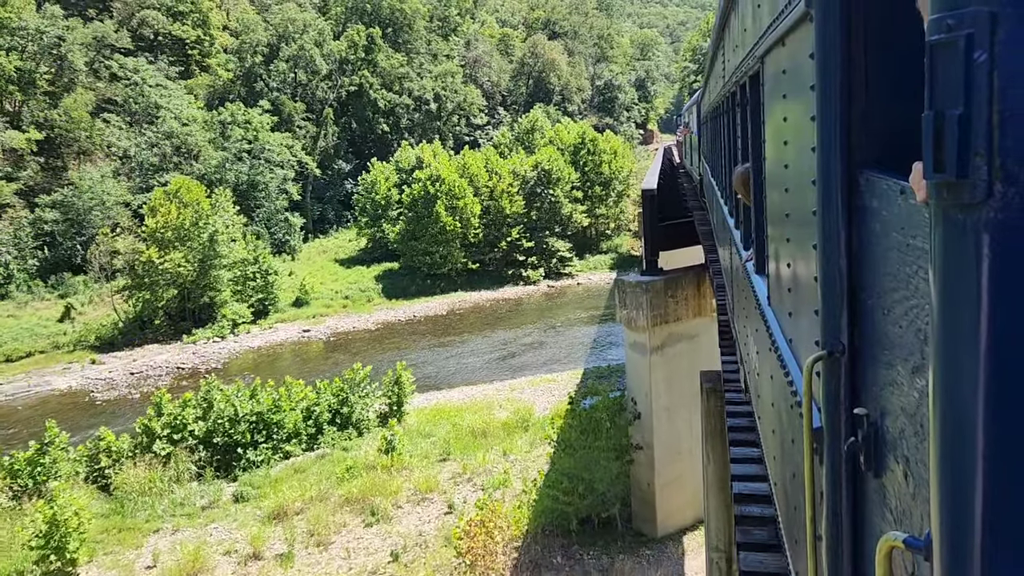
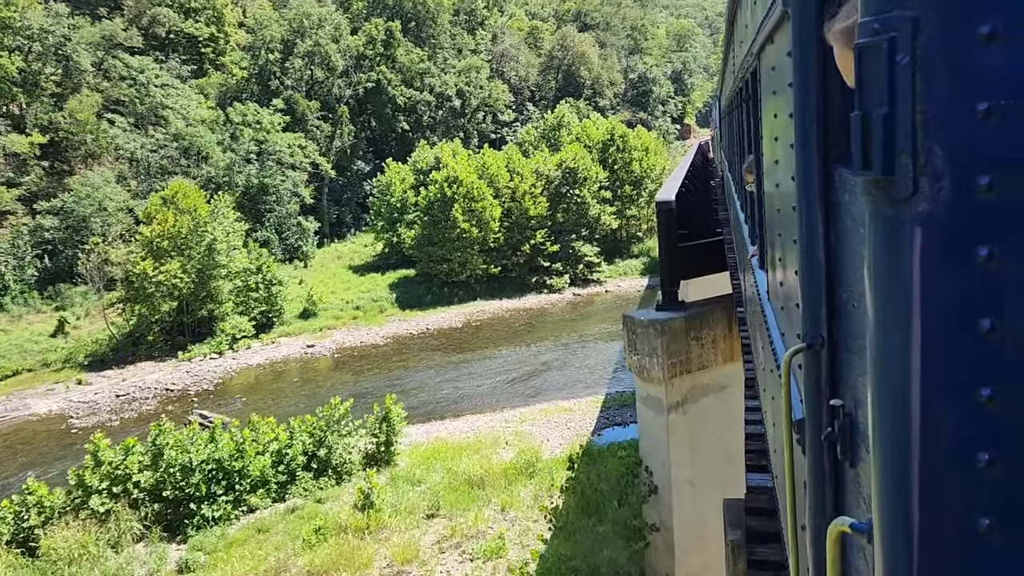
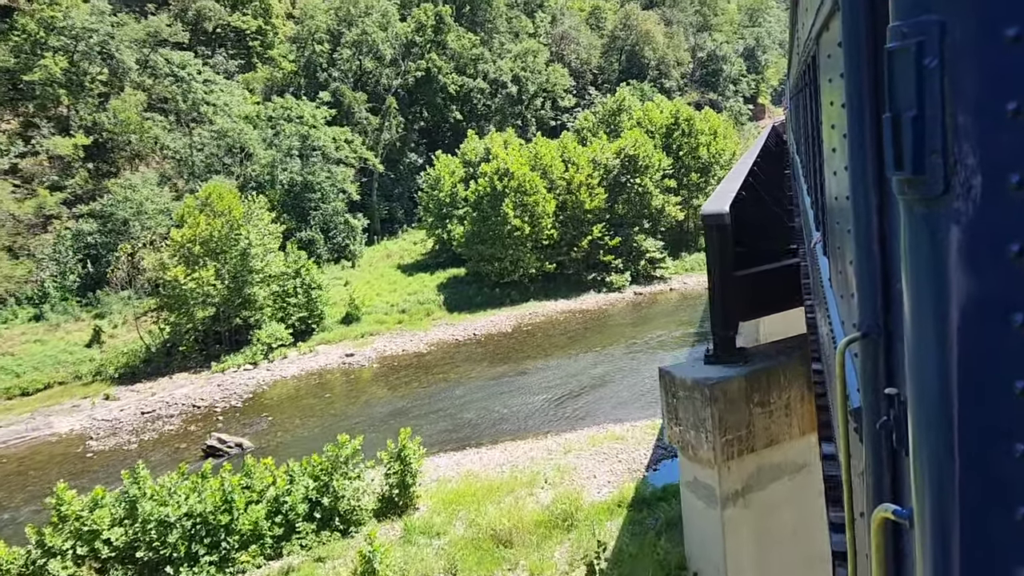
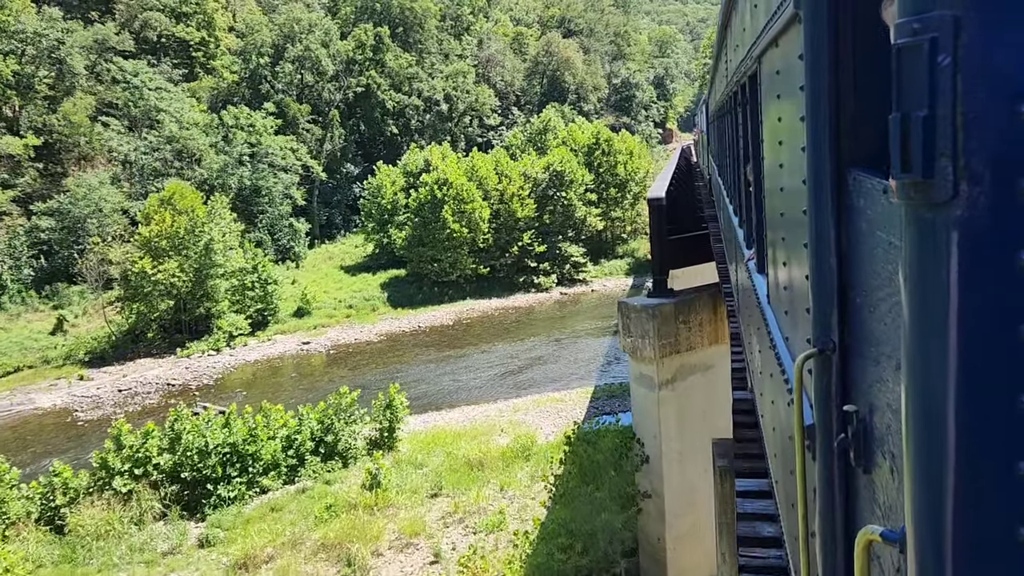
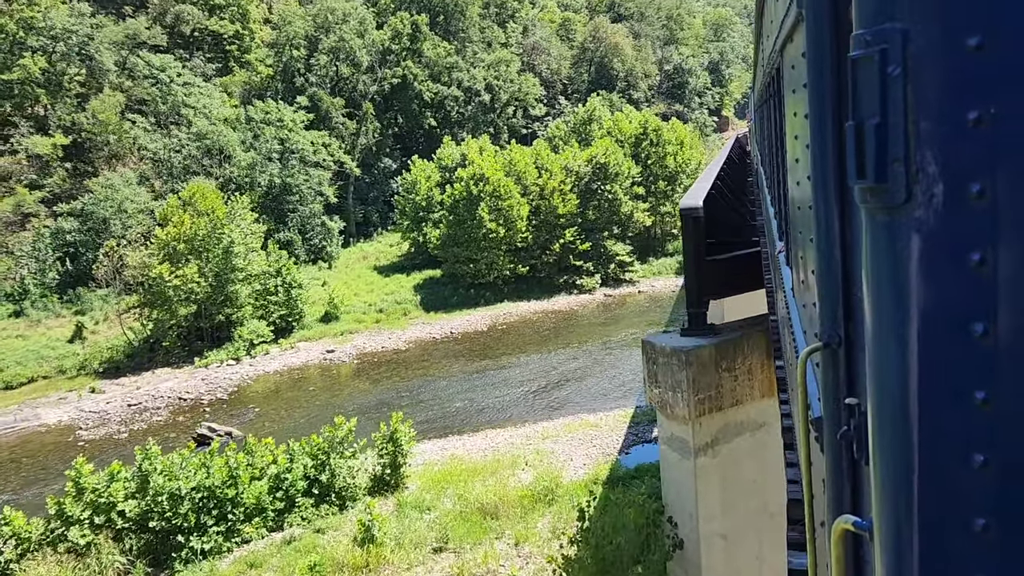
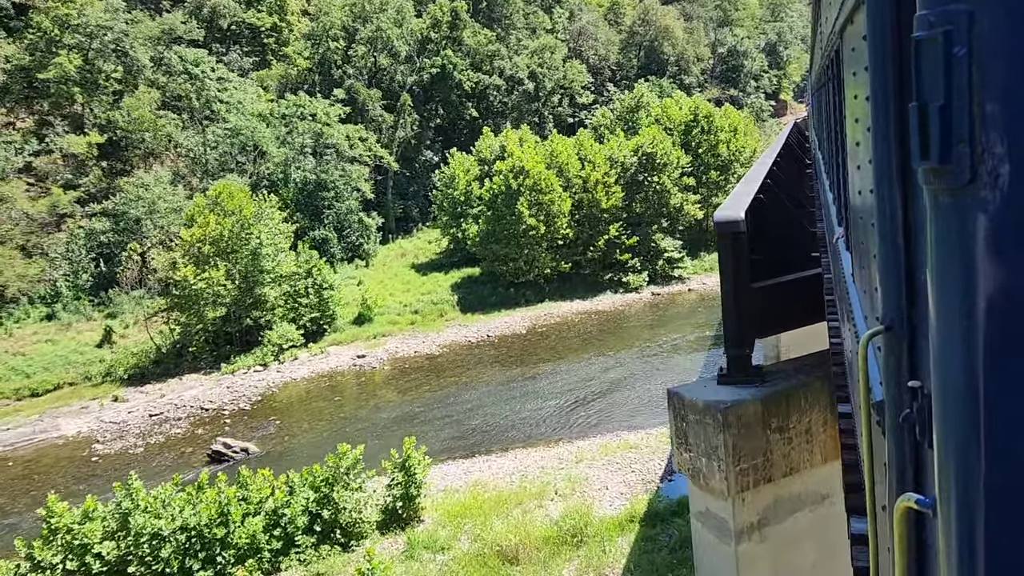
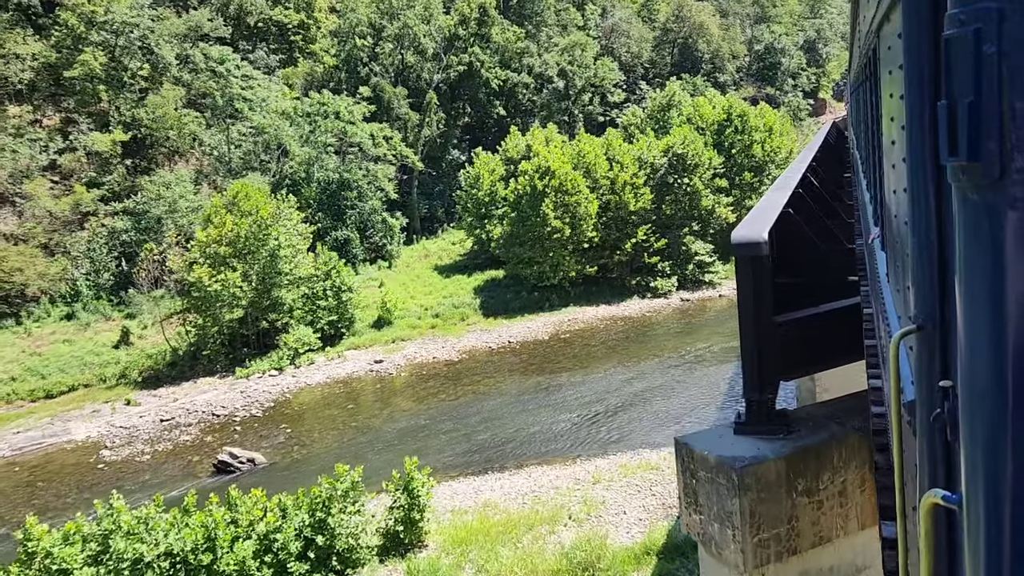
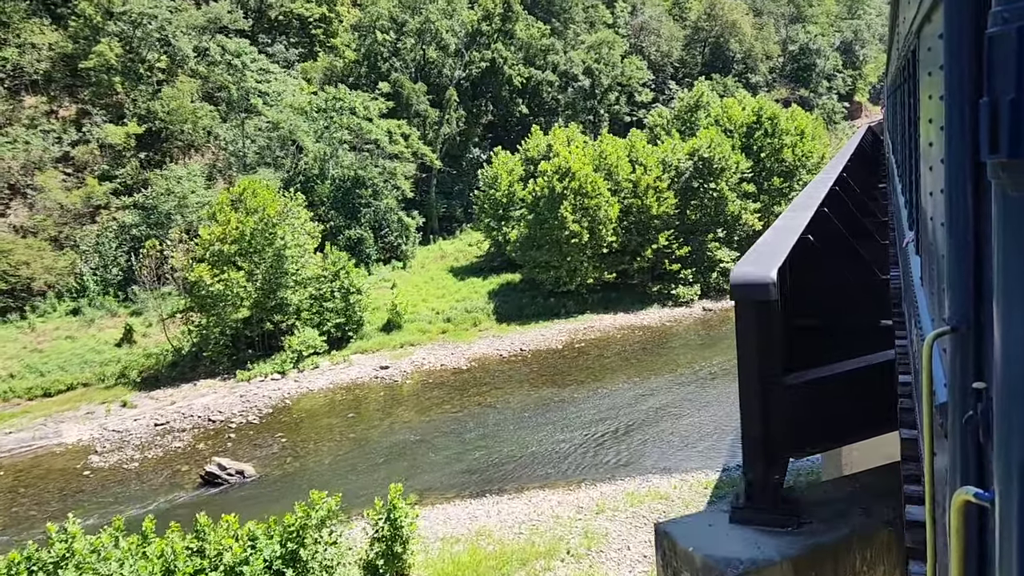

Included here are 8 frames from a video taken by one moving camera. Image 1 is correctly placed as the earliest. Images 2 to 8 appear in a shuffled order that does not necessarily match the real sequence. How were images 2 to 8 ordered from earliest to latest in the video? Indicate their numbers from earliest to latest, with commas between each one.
4, 2, 5, 3, 6, 7, 8
